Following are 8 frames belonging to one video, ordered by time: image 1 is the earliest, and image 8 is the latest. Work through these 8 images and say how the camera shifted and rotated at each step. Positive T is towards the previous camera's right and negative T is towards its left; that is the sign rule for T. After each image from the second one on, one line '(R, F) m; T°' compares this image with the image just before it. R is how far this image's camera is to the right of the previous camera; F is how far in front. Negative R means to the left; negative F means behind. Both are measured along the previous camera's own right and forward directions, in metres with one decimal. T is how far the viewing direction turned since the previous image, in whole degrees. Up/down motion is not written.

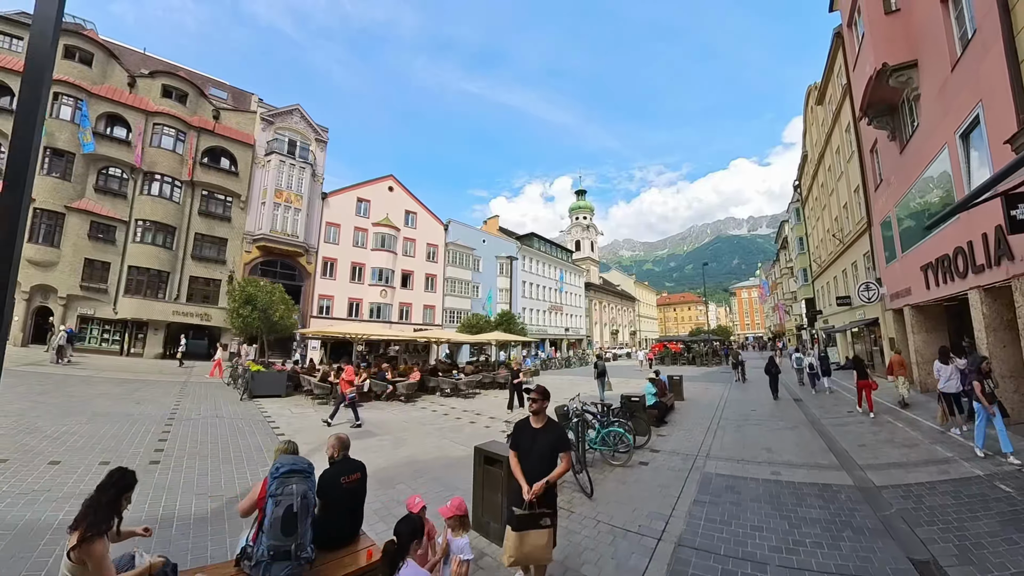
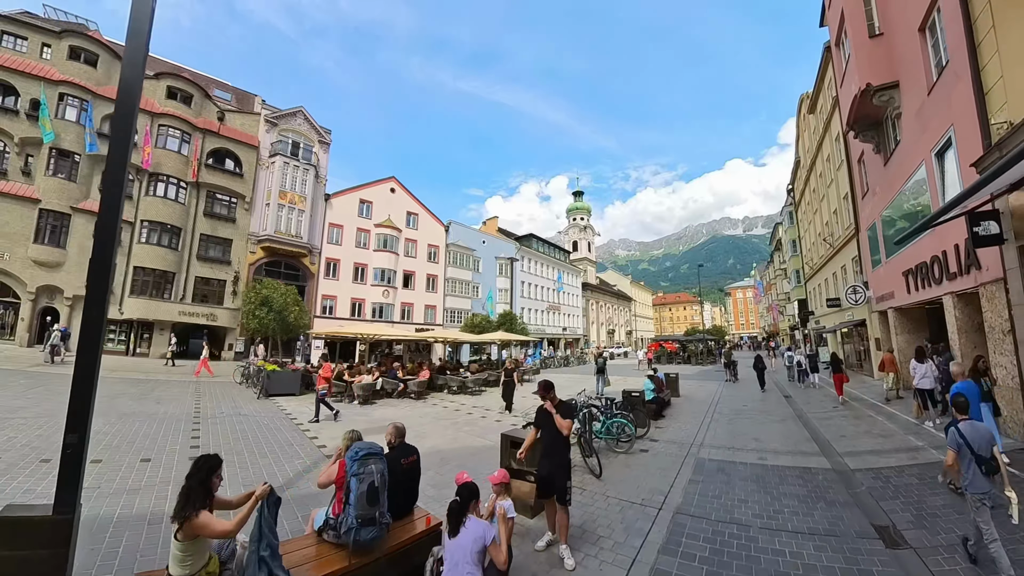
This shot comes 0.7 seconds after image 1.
(-0.3, -0.6) m; +1°
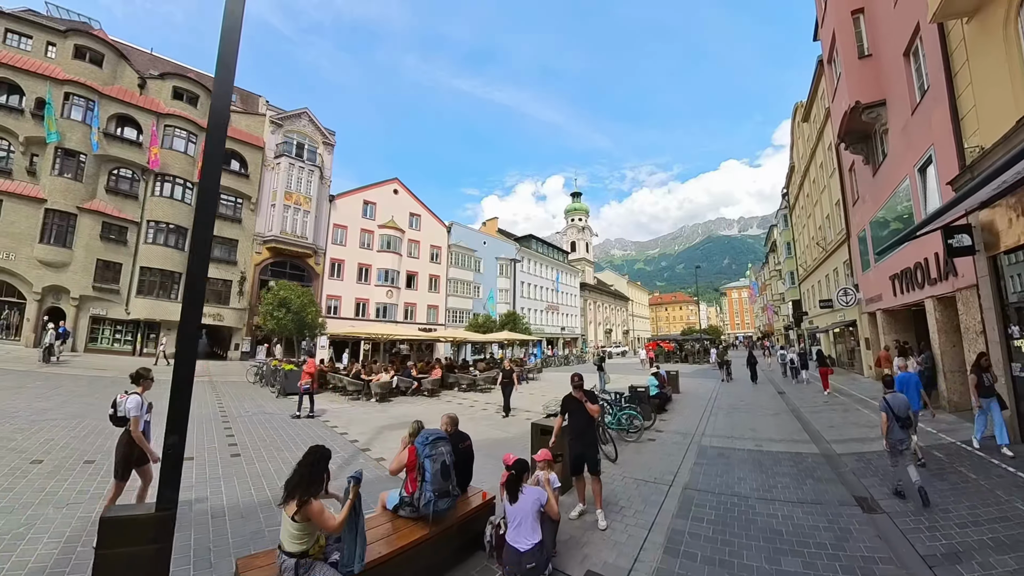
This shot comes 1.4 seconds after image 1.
(-0.5, -0.7) m; +1°
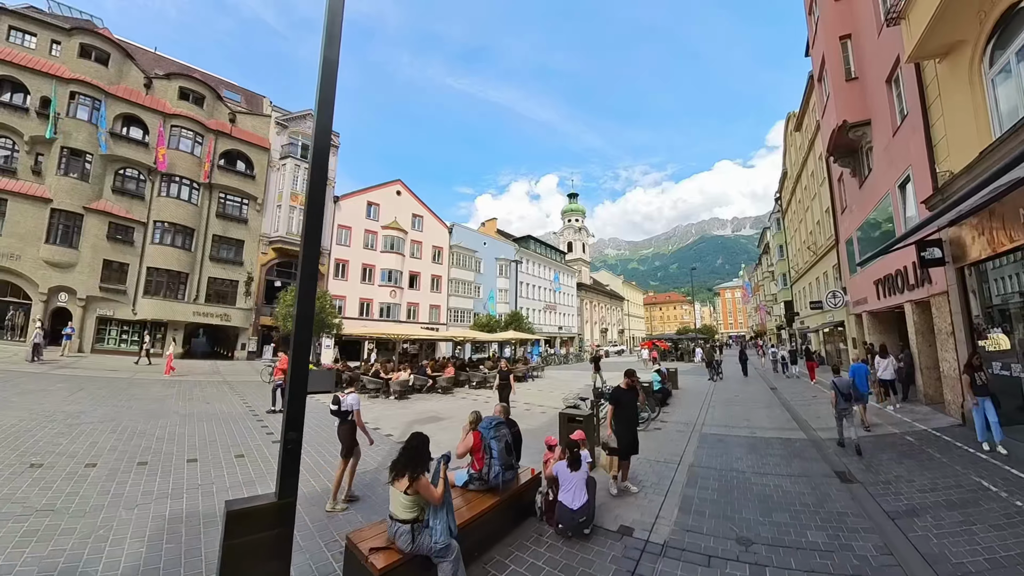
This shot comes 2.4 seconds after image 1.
(-0.6, -0.8) m; +1°
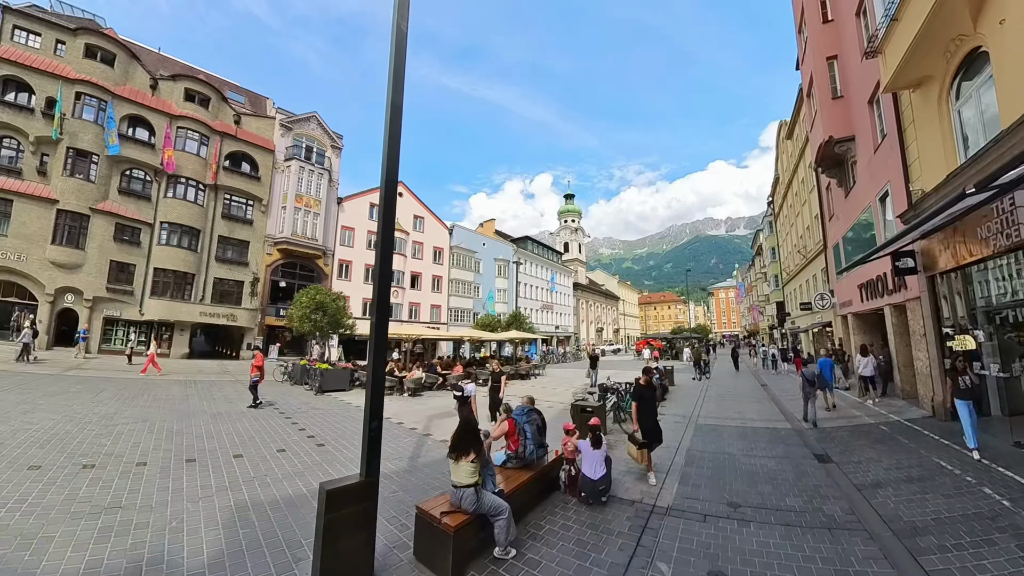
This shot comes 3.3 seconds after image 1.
(-0.5, -0.8) m; +1°
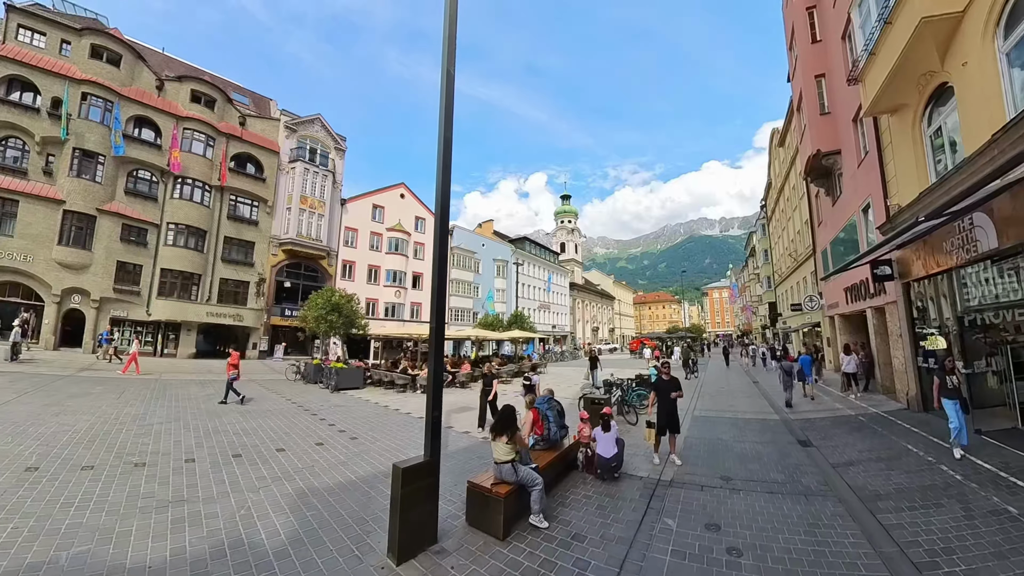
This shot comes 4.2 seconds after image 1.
(-0.5, -0.8) m; +1°
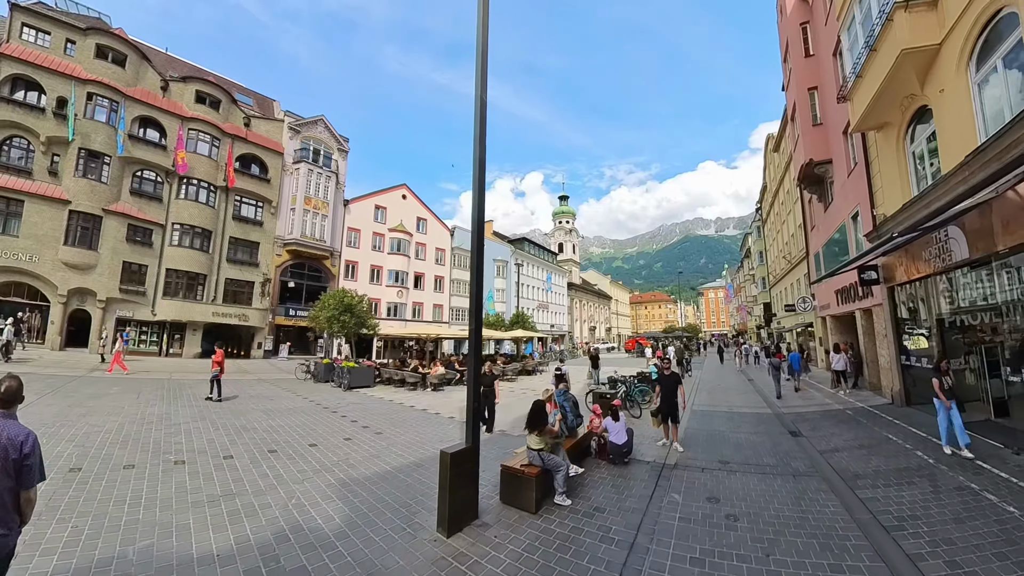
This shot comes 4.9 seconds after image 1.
(-0.4, -0.6) m; +1°
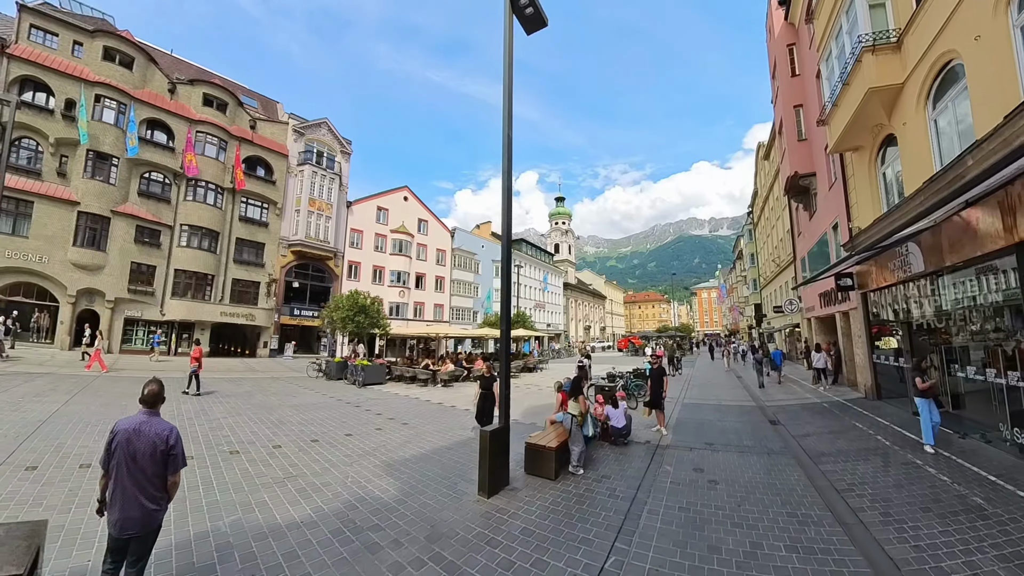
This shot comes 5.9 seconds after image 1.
(-0.5, -1.0) m; +1°
